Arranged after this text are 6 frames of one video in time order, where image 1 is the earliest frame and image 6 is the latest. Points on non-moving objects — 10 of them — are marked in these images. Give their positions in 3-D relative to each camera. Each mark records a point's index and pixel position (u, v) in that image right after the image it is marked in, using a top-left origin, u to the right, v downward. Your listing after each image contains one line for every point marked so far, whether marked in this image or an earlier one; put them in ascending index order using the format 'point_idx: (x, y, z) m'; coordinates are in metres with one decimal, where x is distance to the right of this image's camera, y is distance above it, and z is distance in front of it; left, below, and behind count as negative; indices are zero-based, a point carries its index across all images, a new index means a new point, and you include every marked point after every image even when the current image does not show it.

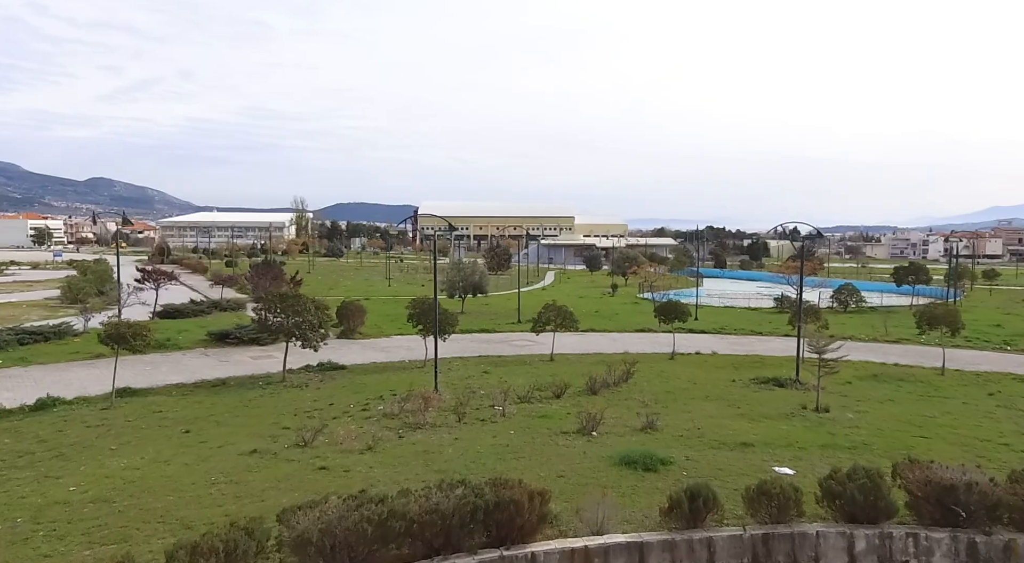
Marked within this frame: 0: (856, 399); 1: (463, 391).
0: (+4.8, -1.7, +11.2) m
1: (-0.7, -1.6, +11.6) m
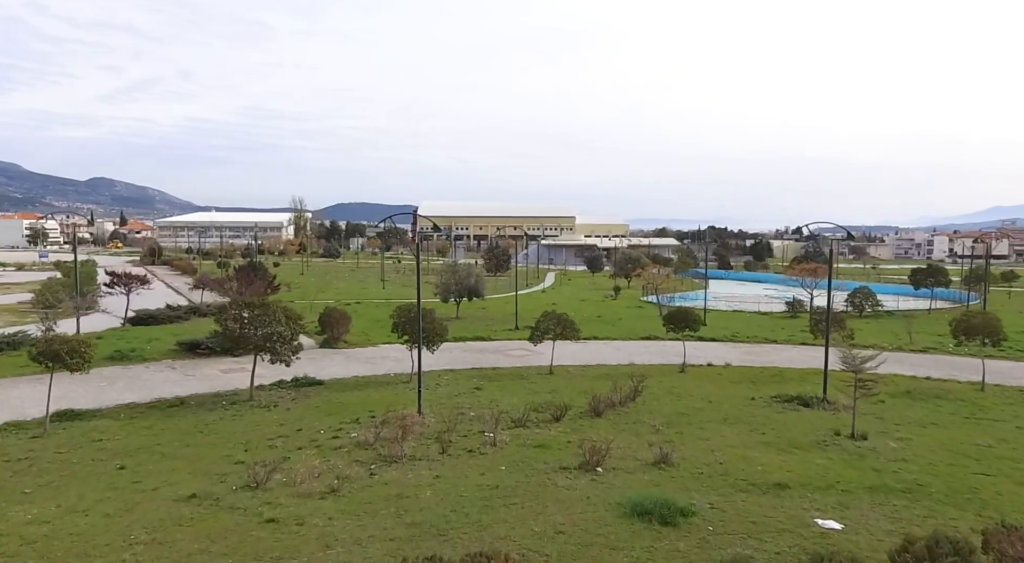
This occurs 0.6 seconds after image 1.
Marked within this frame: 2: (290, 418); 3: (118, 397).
0: (+4.7, -1.8, +9.9) m
1: (-0.8, -1.7, +10.3) m
2: (-2.8, -1.7, +10.1) m
3: (-5.4, -1.6, +11.0) m
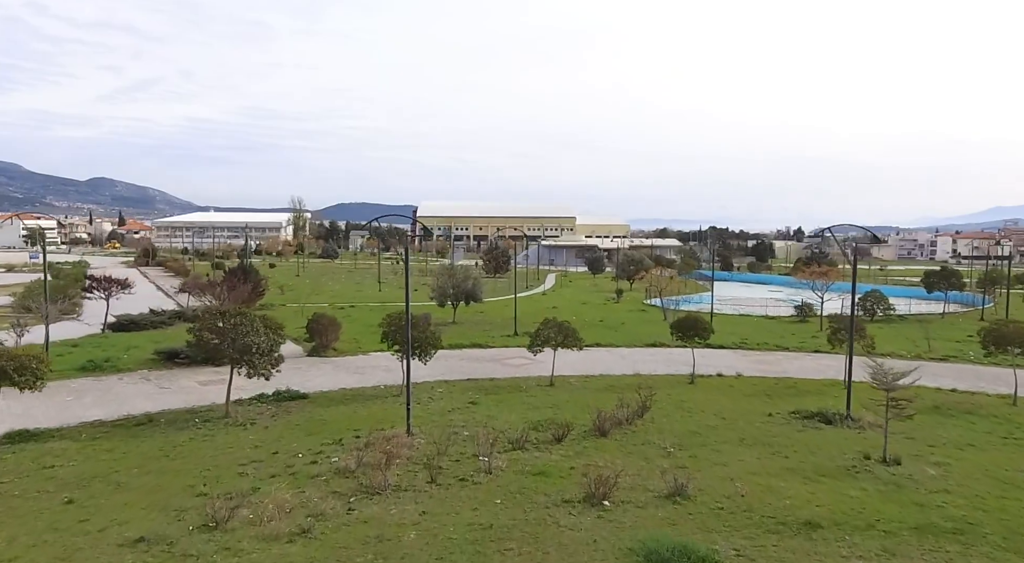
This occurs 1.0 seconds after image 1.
0: (+4.7, -1.9, +9.0) m
1: (-0.8, -1.8, +9.5) m
2: (-2.8, -1.8, +9.2) m
3: (-5.5, -1.7, +10.2) m
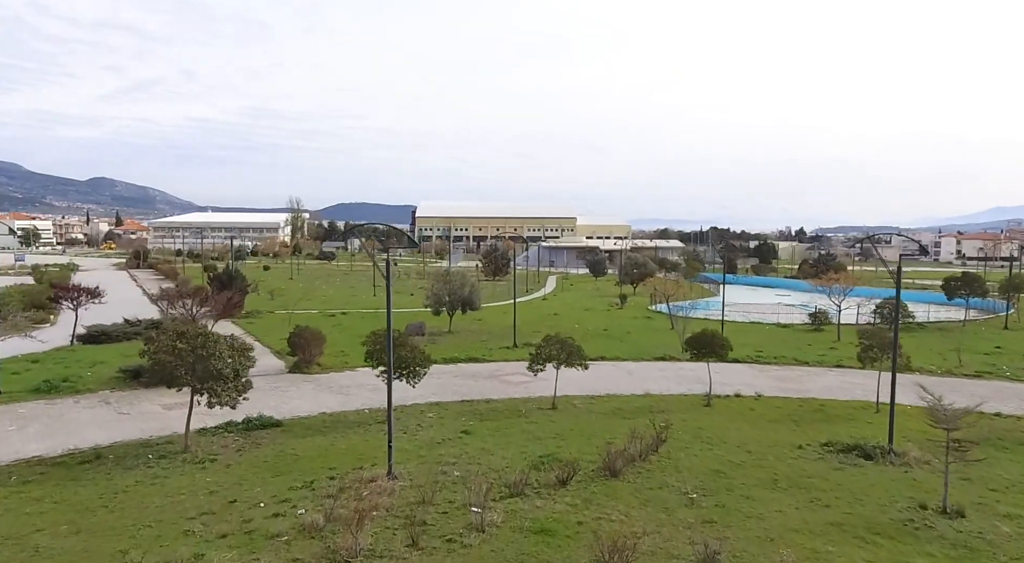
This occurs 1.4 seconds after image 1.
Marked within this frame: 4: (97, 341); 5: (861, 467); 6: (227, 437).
0: (+4.7, -2.0, +7.8) m
1: (-0.9, -2.0, +8.3) m
2: (-2.9, -2.0, +8.0) m
3: (-5.5, -1.9, +9.0) m
4: (-8.6, -1.2, +16.4) m
5: (+3.8, -2.0, +8.7) m
6: (-3.4, -1.9, +9.7) m
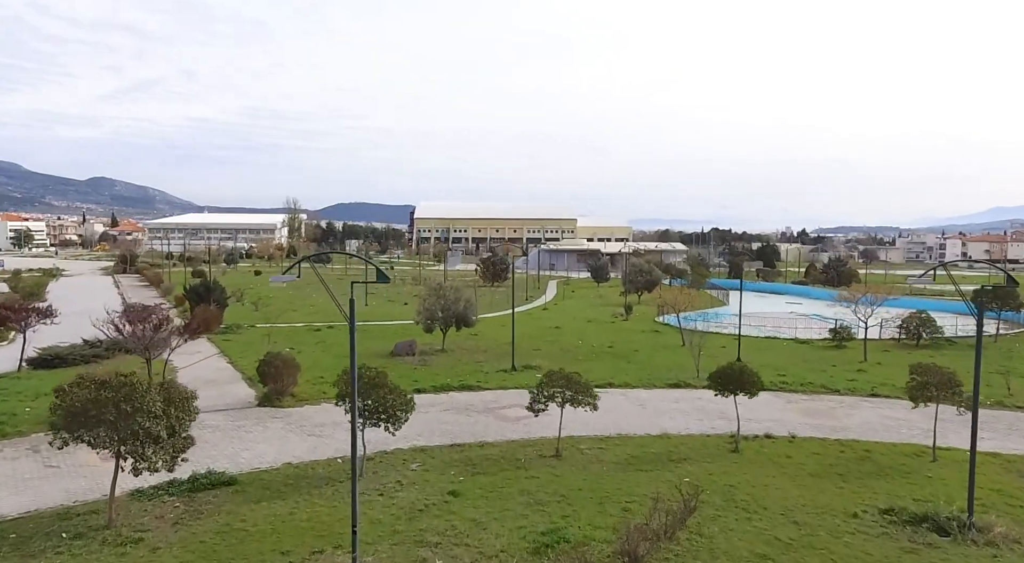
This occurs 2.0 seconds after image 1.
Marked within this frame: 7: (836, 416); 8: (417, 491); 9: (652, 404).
0: (+4.6, -2.4, +6.1) m
1: (-0.9, -2.3, +6.6) m
2: (-2.9, -2.3, +6.4) m
3: (-5.5, -2.2, +7.3) m
4: (-8.6, -1.6, +14.8) m
5: (+3.8, -2.4, +7.1) m
6: (-3.5, -2.2, +8.0) m
7: (+5.1, -2.1, +12.5) m
8: (-1.0, -2.2, +8.5) m
9: (+2.3, -2.0, +13.2) m
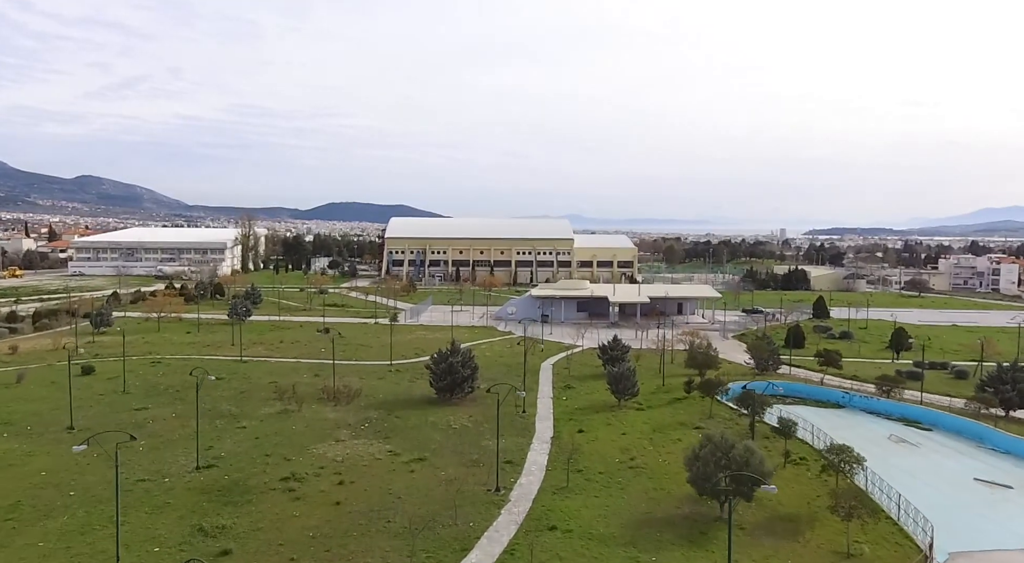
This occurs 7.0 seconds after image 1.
0: (+3.9, -6.6, -11.8) m
1: (-1.7, -6.5, -11.4) m
2: (-3.7, -6.5, -11.6) m
3: (-6.3, -6.4, -10.7) m
4: (-9.4, -5.7, -3.3) m
5: (+3.0, -6.6, -10.9) m
6: (-4.3, -6.4, -10.0) m
7: (+4.3, -6.3, -5.4) m
8: (-1.8, -6.4, -9.5) m
9: (+1.5, -6.2, -4.7) m
